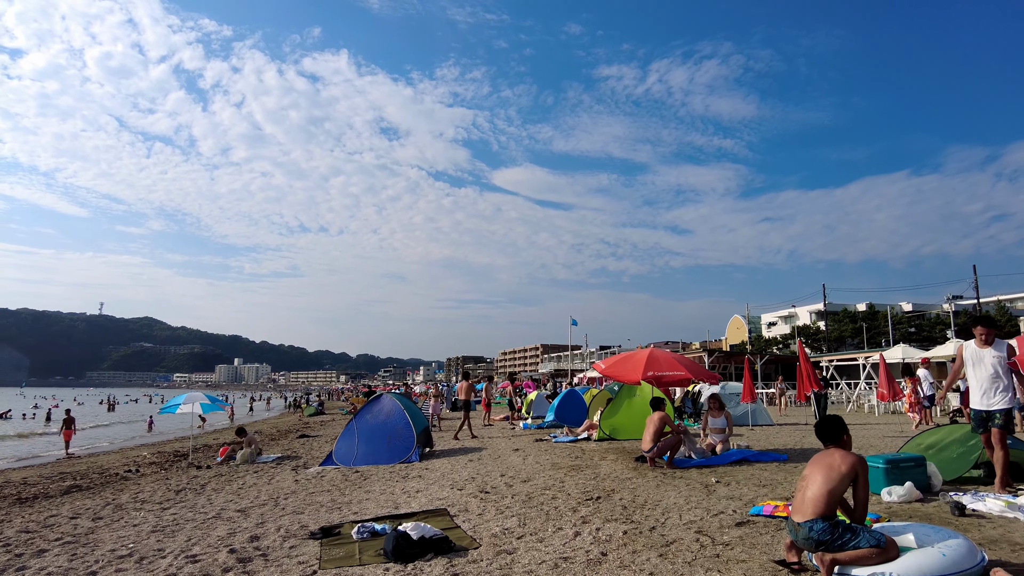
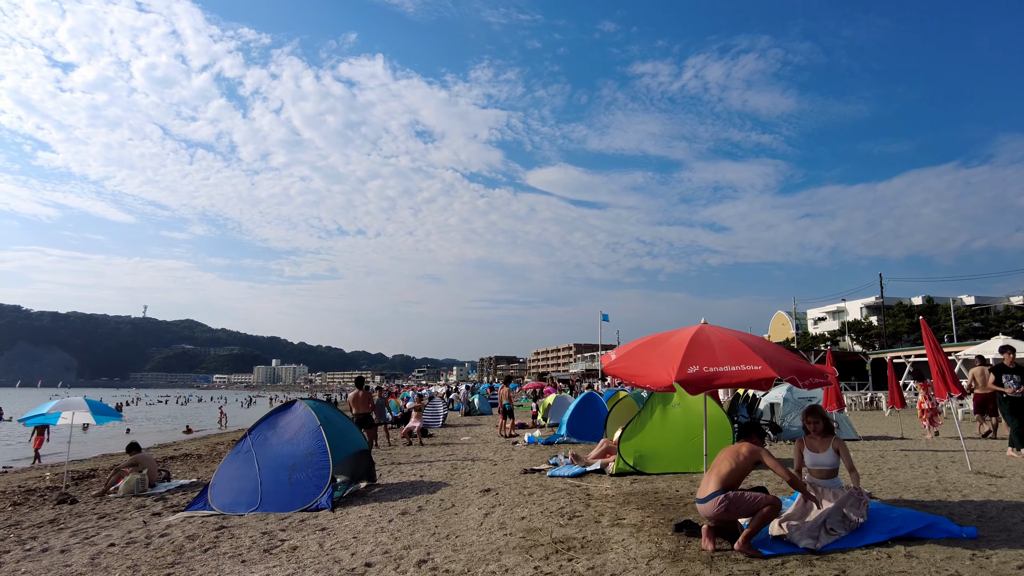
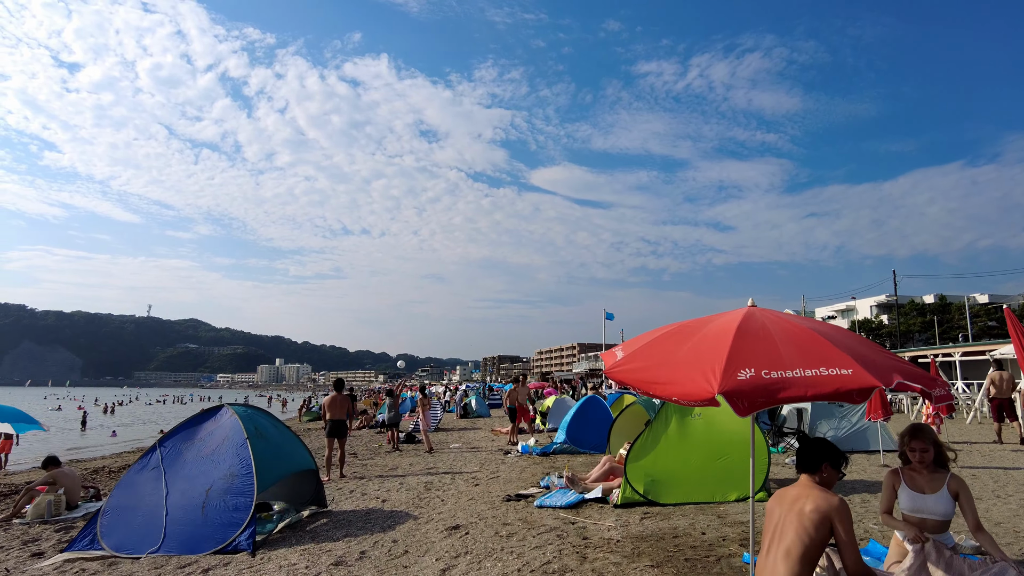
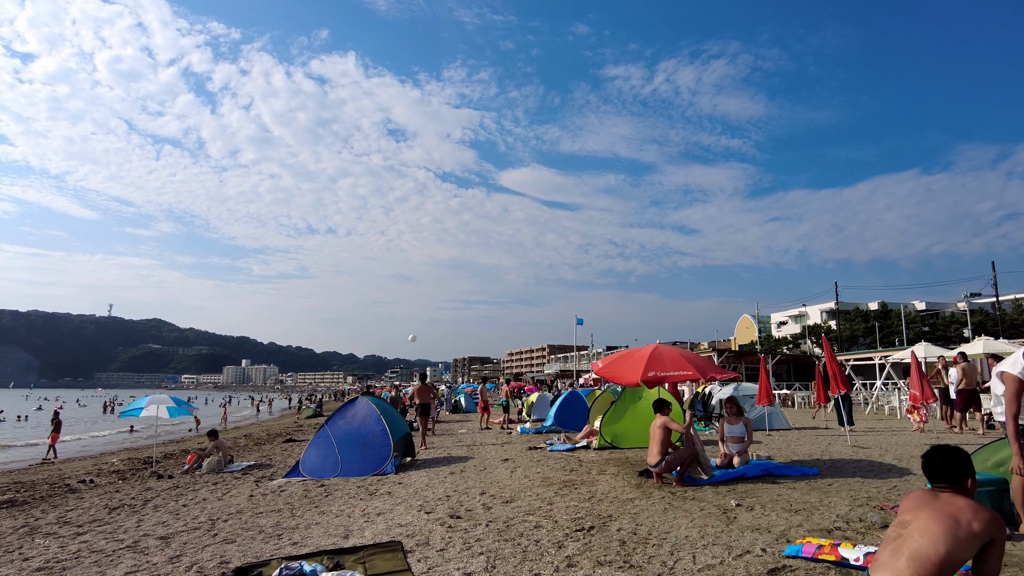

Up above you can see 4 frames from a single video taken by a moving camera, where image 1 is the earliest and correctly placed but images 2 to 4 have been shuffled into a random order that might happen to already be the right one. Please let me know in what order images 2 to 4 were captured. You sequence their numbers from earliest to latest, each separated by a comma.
4, 2, 3
